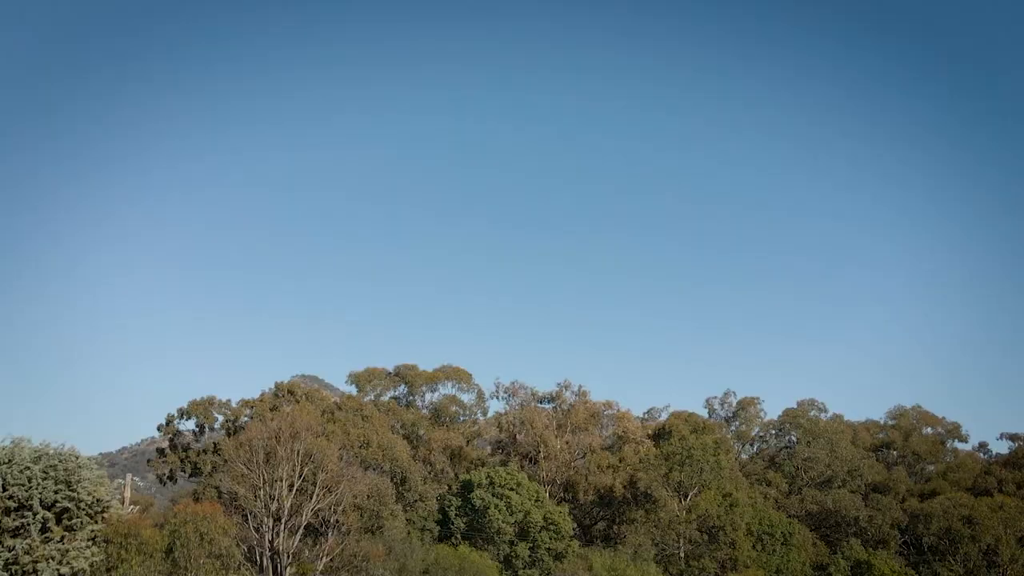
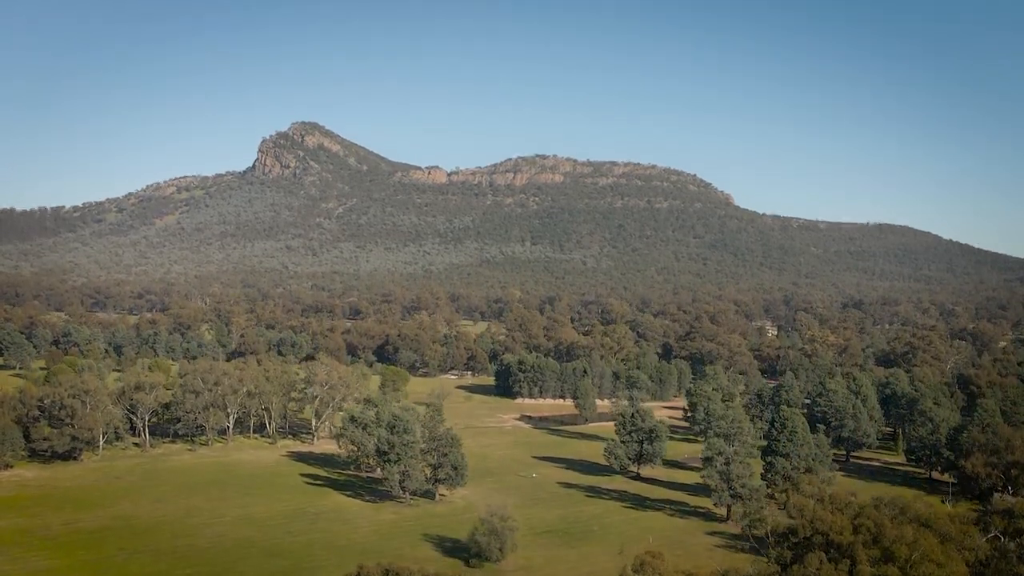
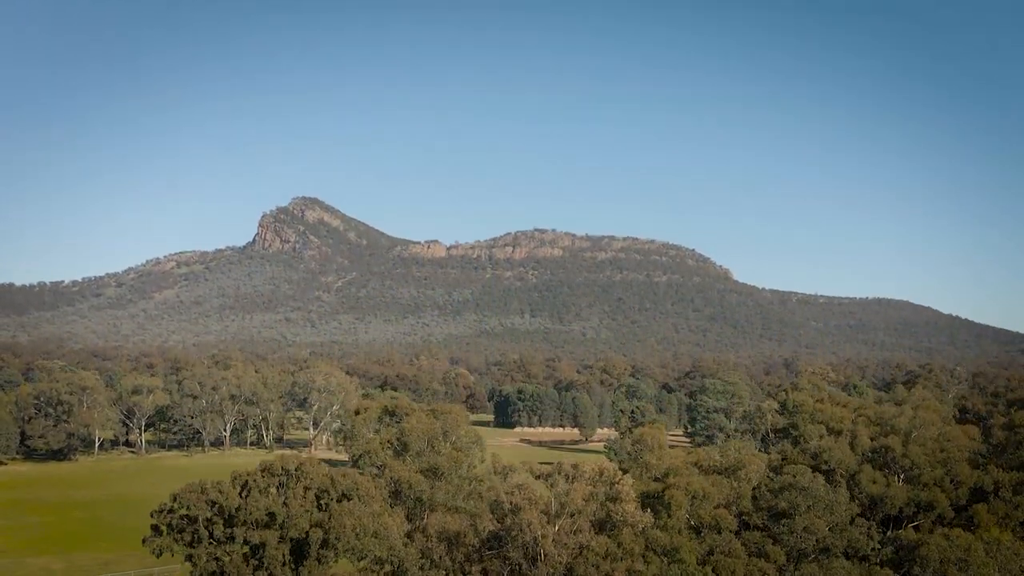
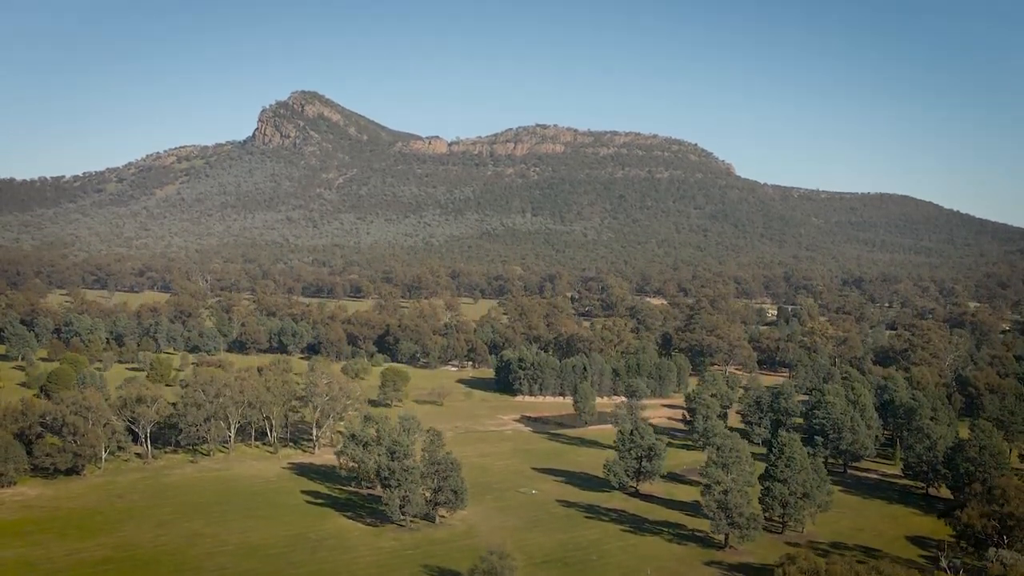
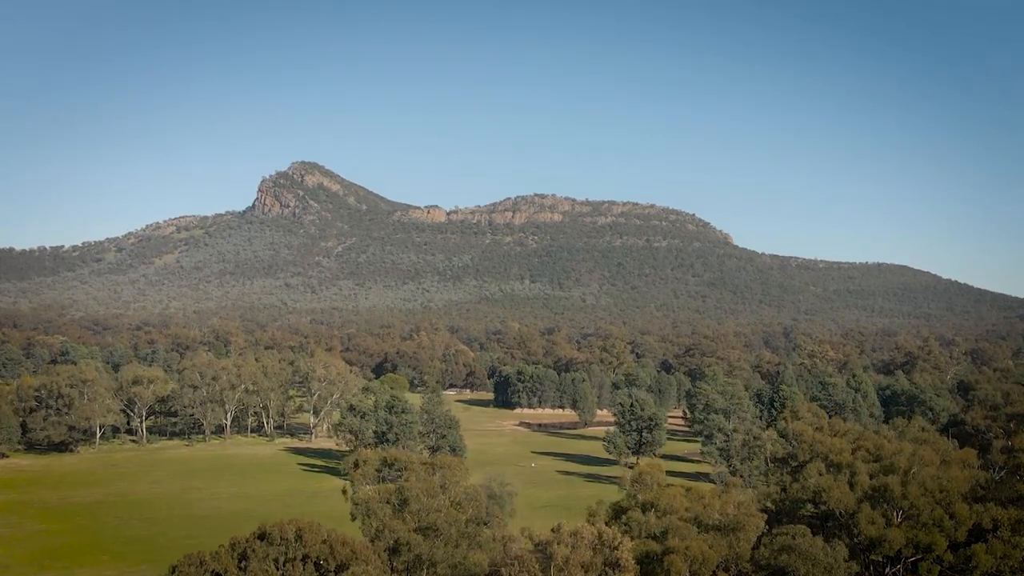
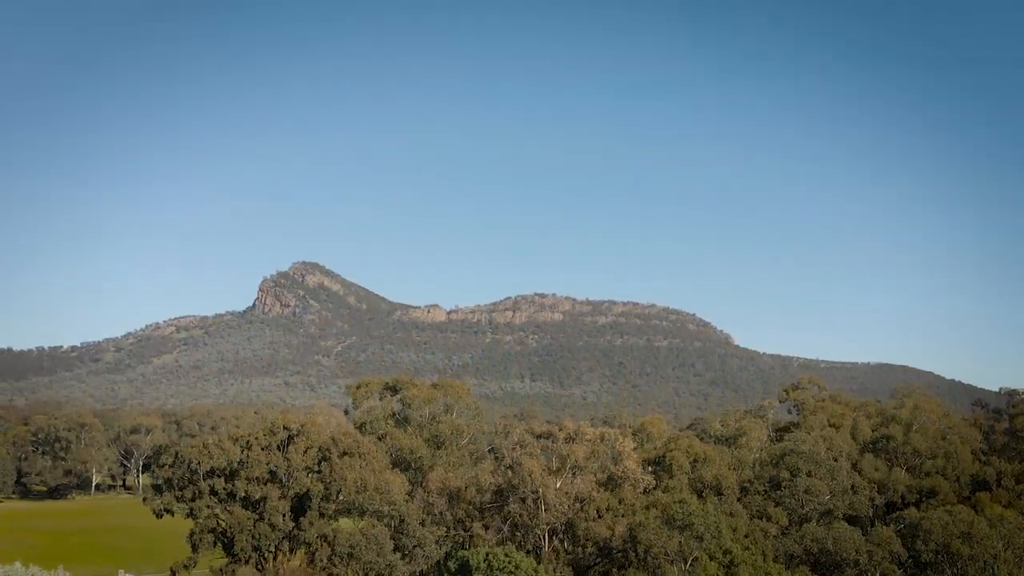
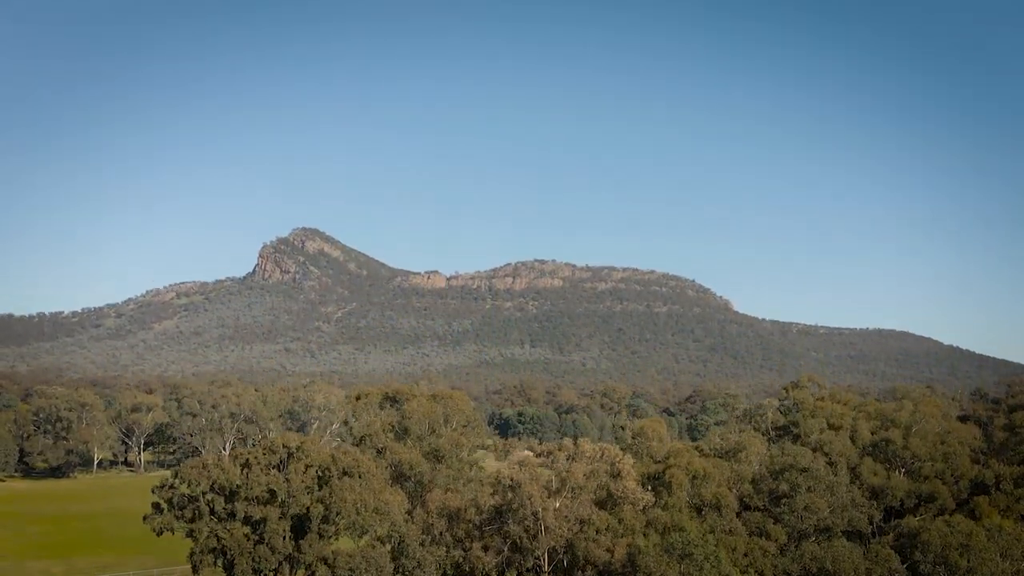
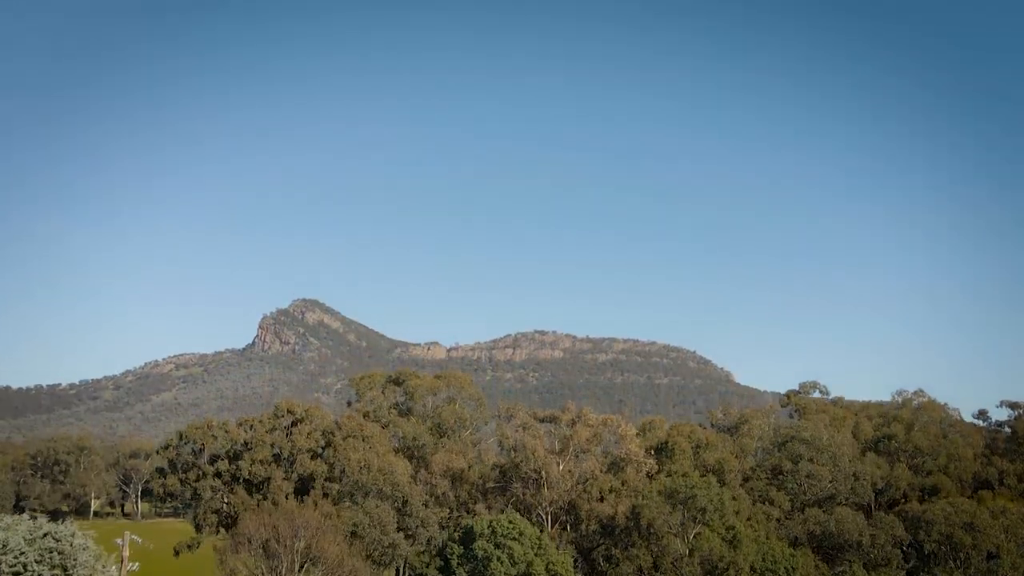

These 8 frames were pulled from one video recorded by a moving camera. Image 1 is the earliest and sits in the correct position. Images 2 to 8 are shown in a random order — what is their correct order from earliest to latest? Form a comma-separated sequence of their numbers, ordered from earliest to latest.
8, 6, 7, 3, 5, 2, 4
